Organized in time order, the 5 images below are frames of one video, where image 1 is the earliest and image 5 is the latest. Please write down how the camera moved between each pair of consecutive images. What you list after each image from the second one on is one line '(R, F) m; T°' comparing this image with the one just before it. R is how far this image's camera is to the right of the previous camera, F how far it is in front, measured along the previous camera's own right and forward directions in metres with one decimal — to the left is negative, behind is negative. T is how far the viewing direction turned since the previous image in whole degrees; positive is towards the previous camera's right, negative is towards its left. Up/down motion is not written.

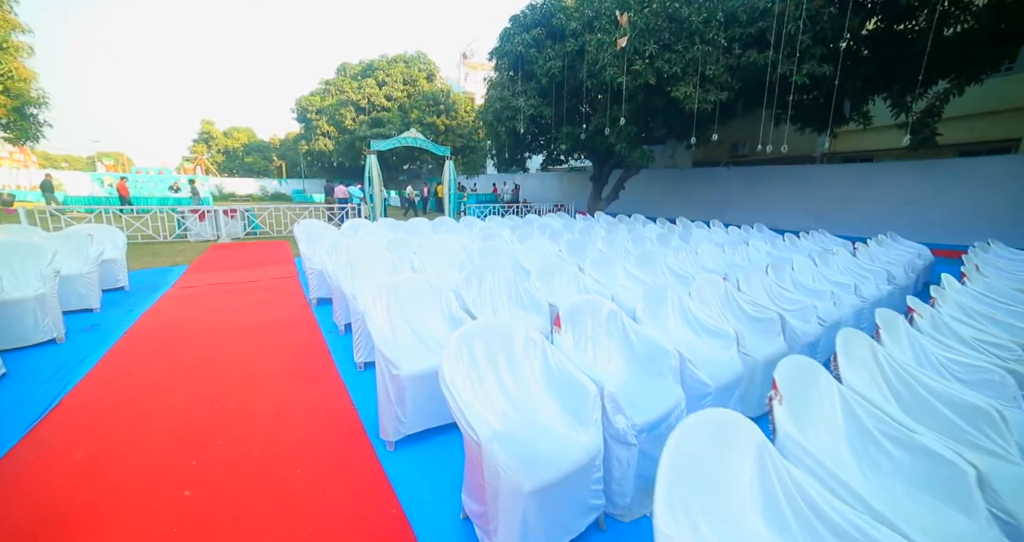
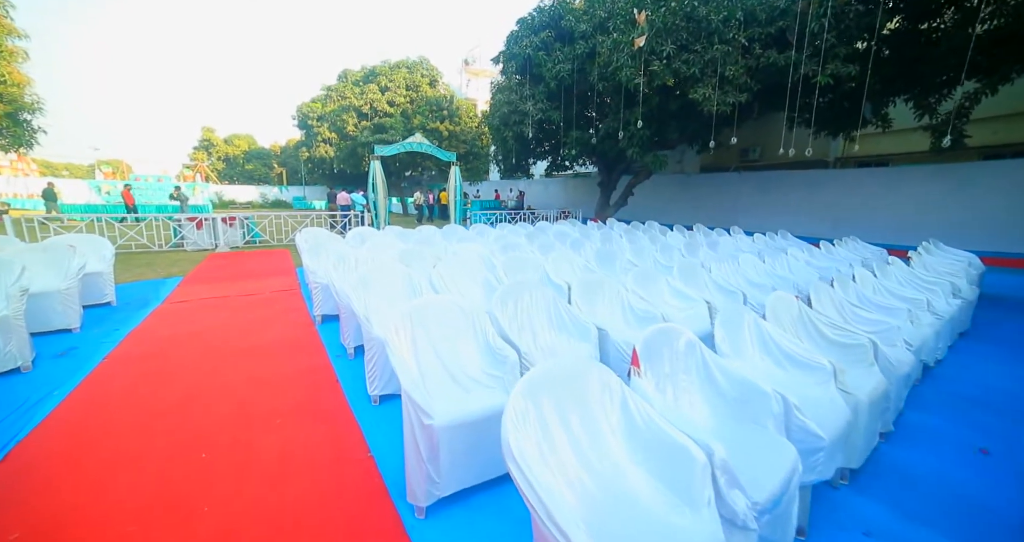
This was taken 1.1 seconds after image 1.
(-0.3, +0.4) m; 0°
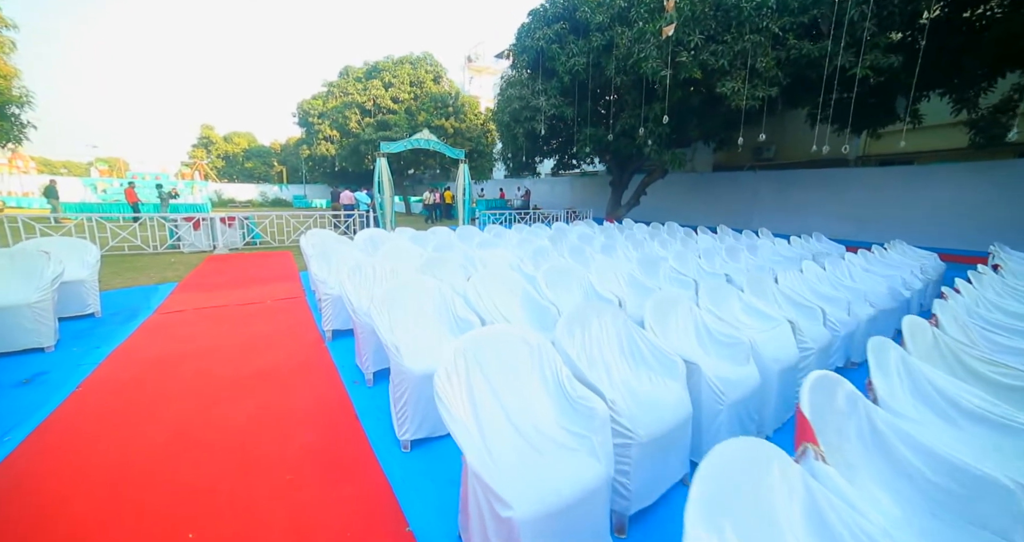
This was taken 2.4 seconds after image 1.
(-0.3, +0.5) m; 0°
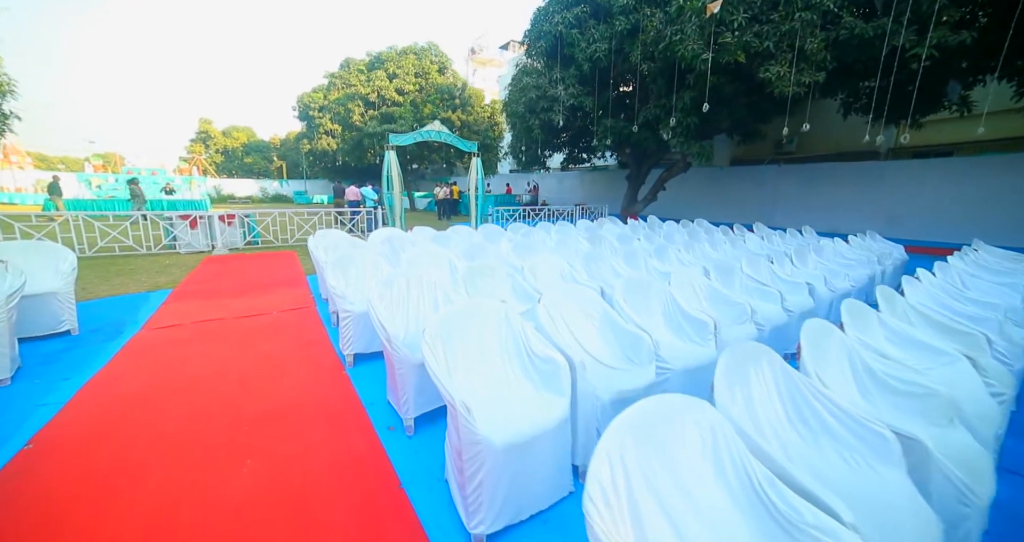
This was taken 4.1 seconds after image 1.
(-0.5, +0.7) m; 0°
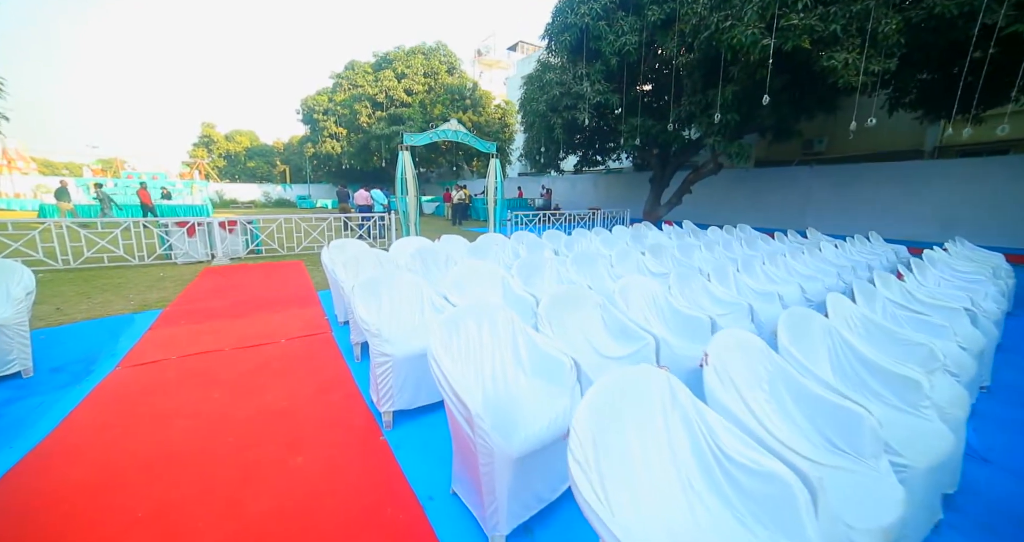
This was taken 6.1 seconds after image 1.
(-0.6, +0.8) m; 0°
